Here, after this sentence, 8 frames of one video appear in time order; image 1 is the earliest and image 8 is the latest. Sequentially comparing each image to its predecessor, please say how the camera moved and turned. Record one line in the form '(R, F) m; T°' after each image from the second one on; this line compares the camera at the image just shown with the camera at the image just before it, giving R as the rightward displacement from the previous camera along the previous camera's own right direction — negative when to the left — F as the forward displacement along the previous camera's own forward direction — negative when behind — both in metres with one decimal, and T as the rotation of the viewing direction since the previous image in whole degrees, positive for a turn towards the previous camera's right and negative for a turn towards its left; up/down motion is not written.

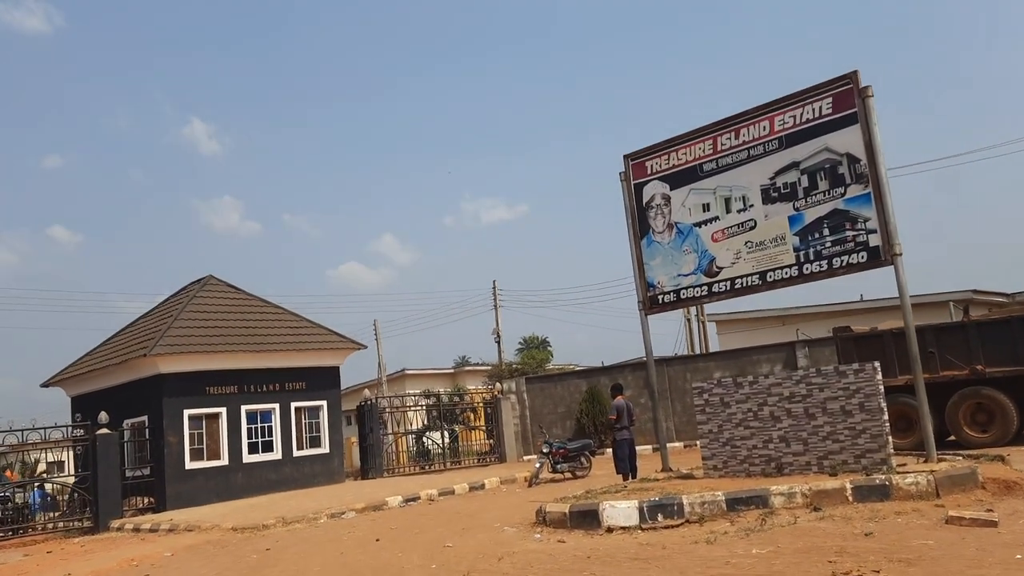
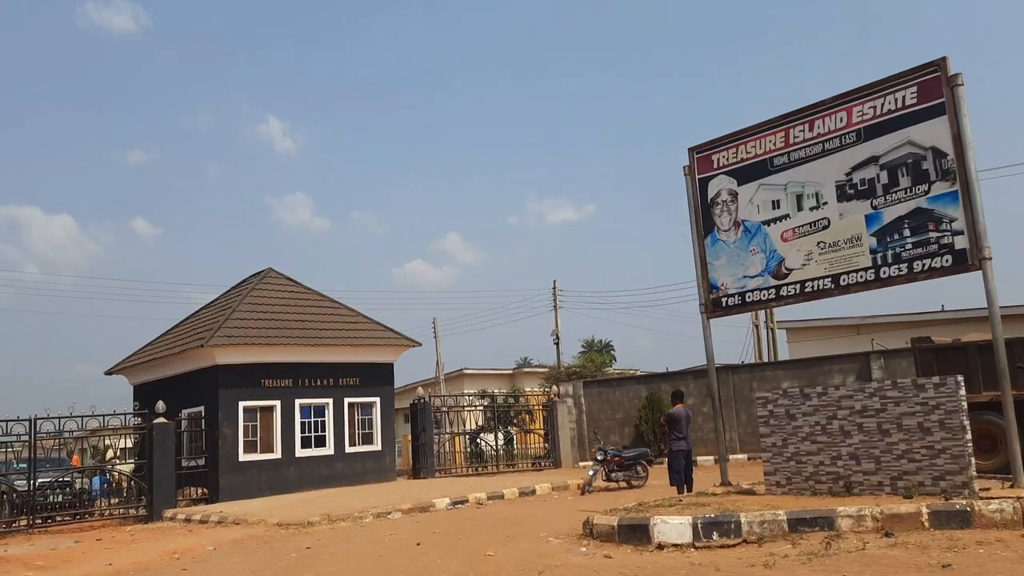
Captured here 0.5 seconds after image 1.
(+0.2, +0.5) m; -5°
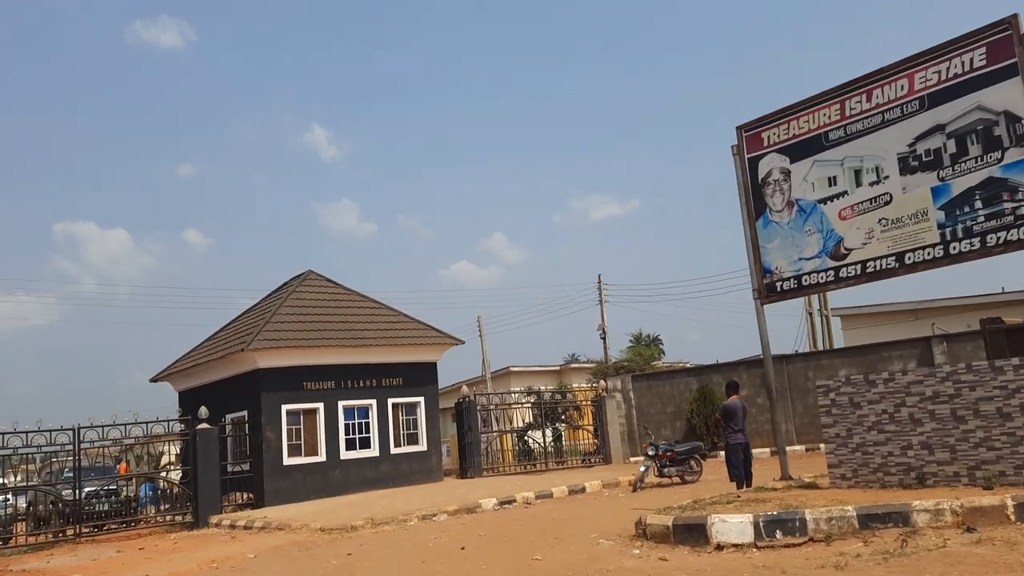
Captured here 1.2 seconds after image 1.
(+0.1, +0.5) m; -3°
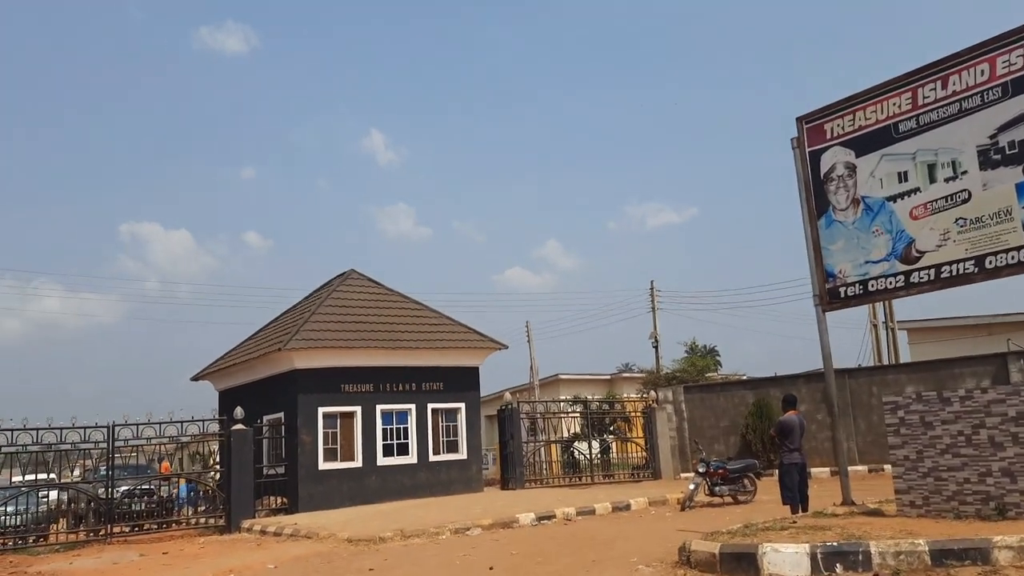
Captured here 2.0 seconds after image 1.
(+0.2, +0.7) m; -4°
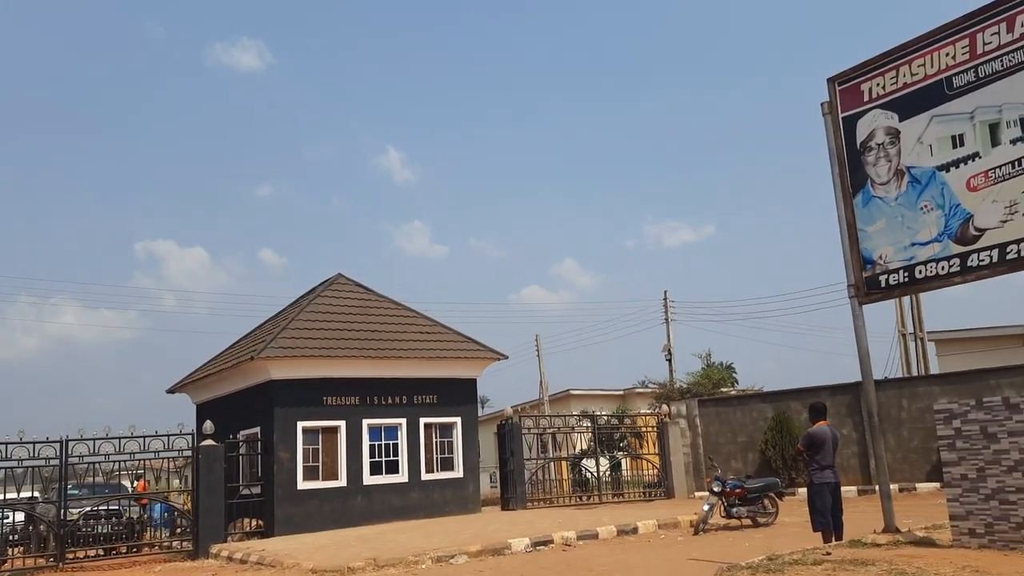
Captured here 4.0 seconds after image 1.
(+0.4, +1.4) m; -1°
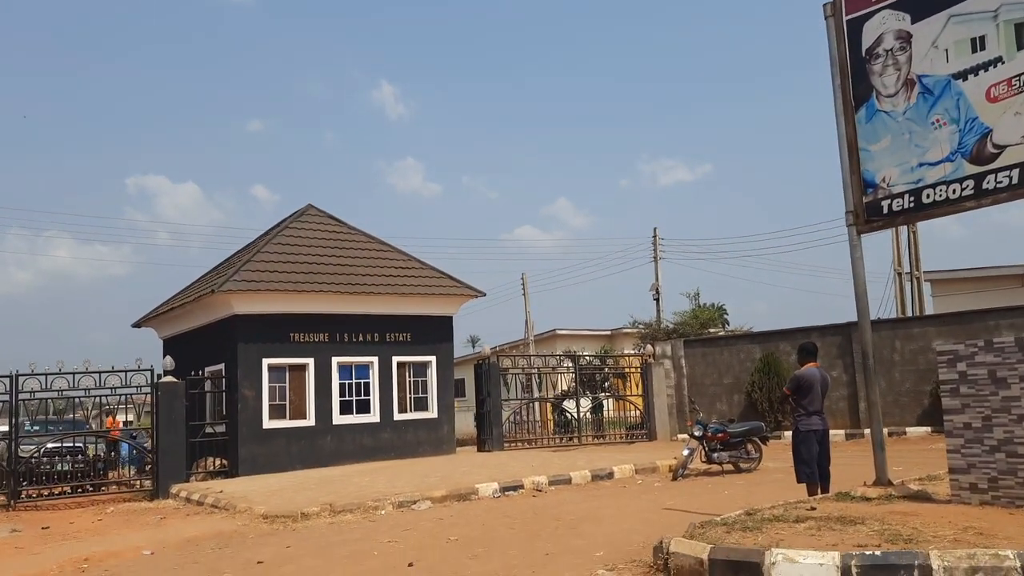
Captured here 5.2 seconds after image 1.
(+0.3, +0.9) m; 0°
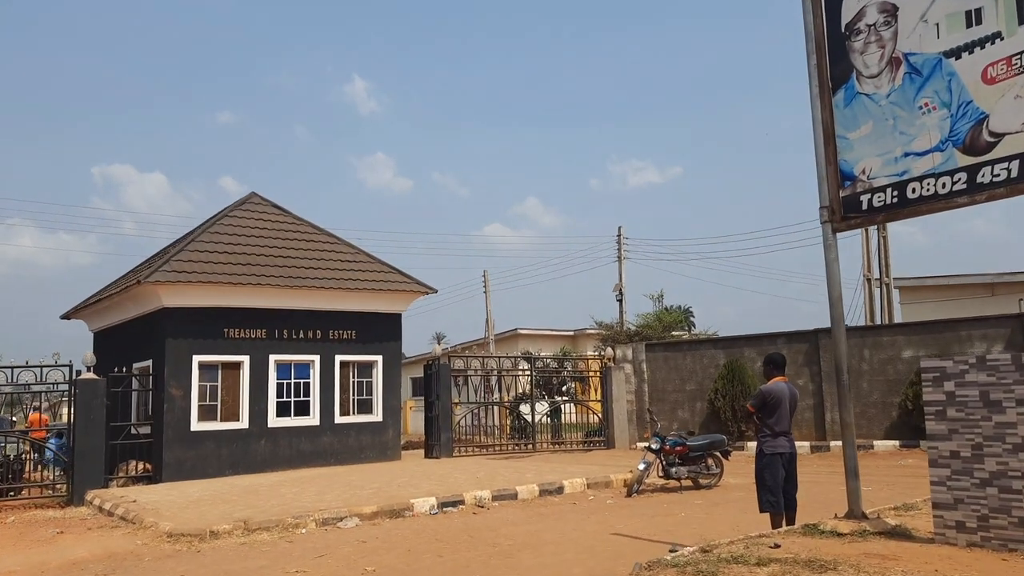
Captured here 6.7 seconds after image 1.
(+0.3, +1.0) m; +2°
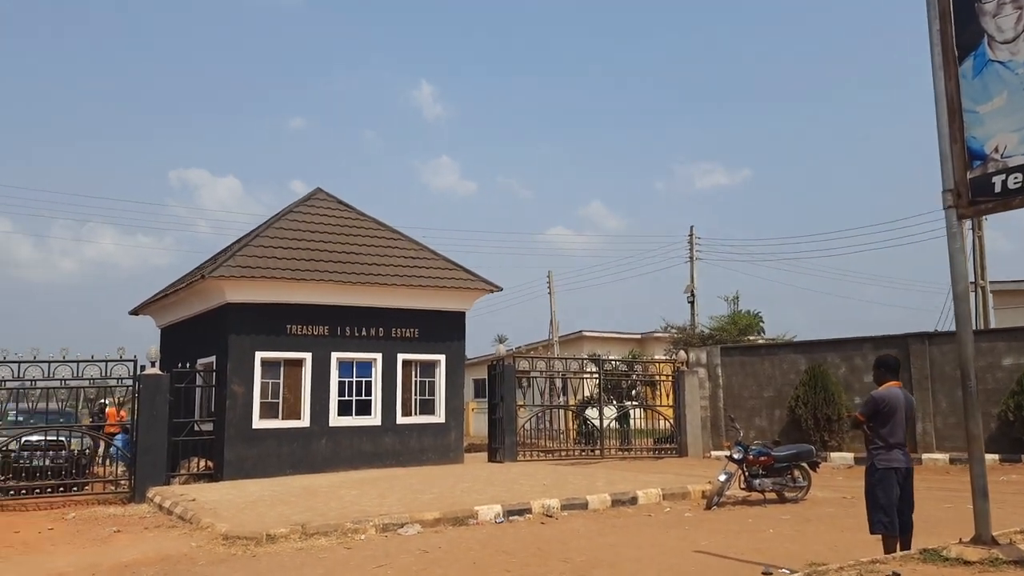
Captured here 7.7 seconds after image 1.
(-0.1, +0.6) m; -4°
